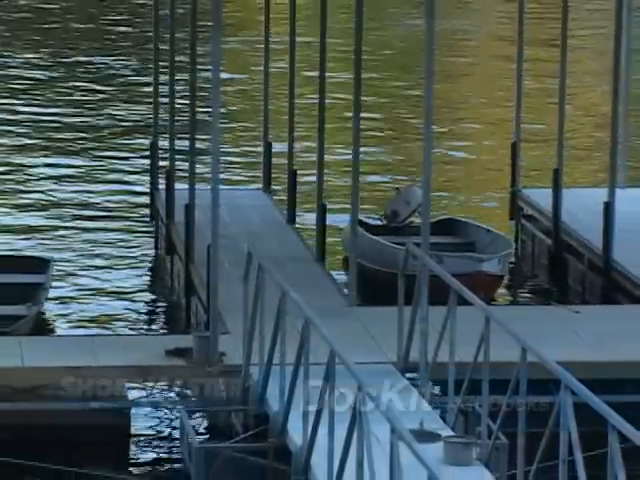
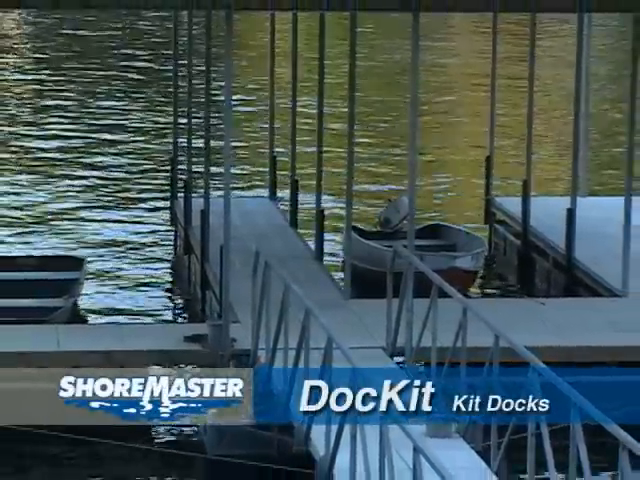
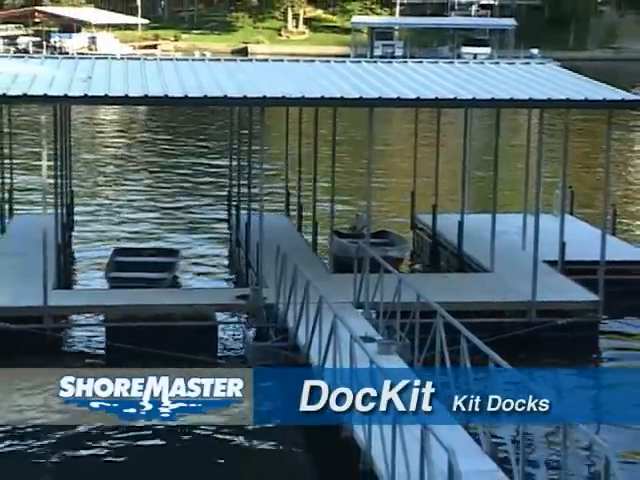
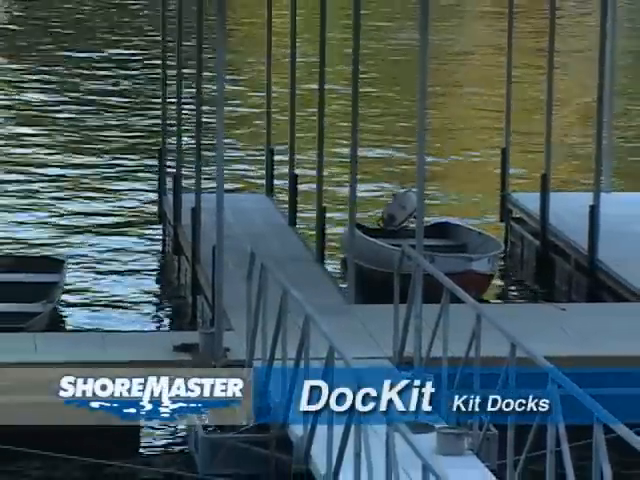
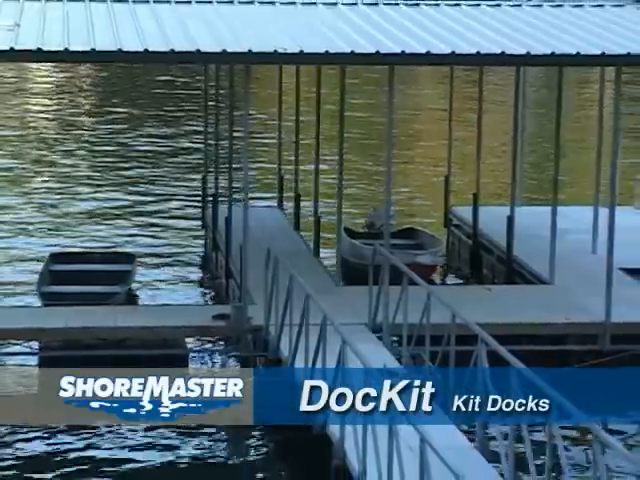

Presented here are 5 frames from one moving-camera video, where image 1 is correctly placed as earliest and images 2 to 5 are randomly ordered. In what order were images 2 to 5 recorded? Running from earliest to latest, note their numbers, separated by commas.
4, 2, 5, 3
